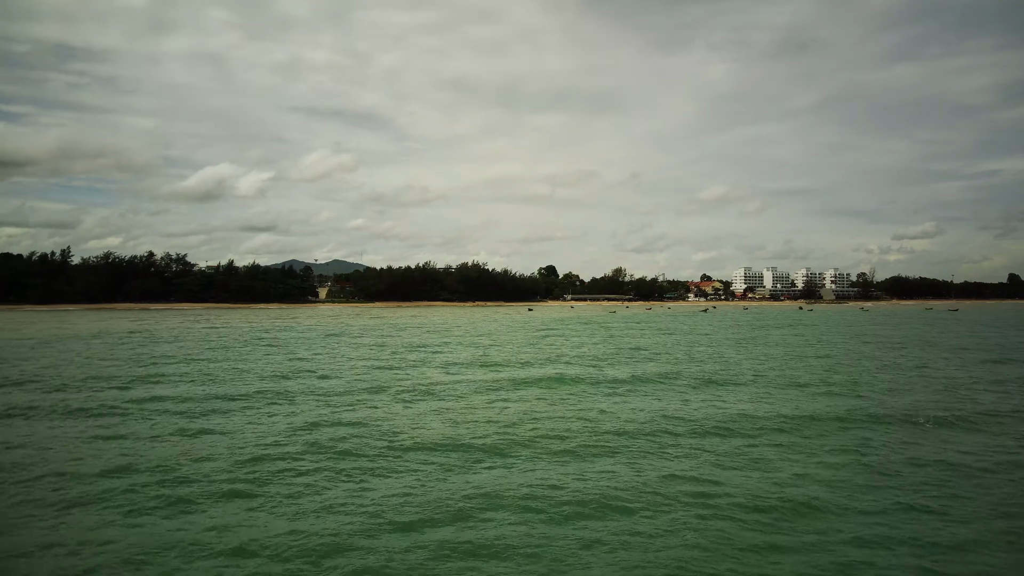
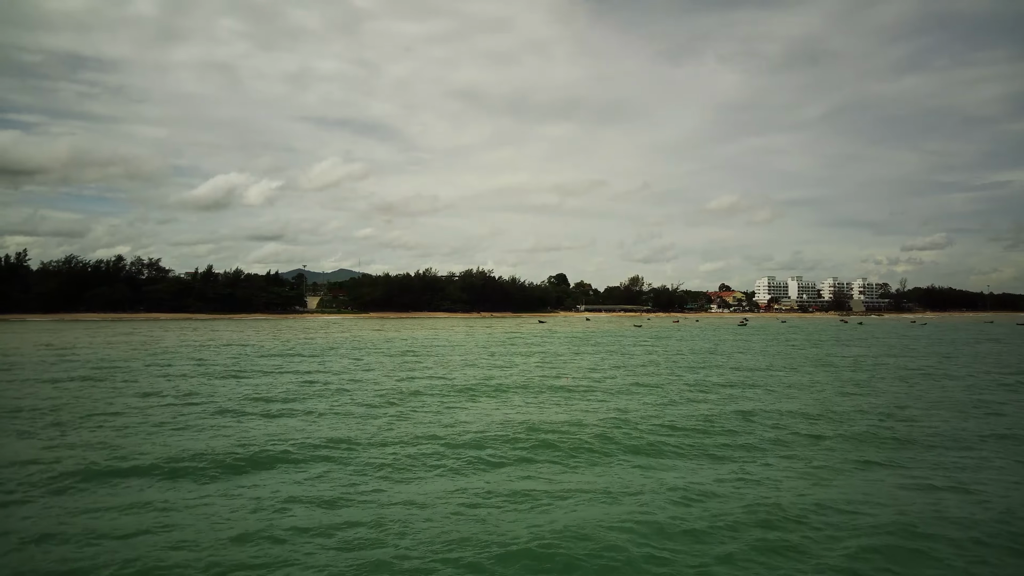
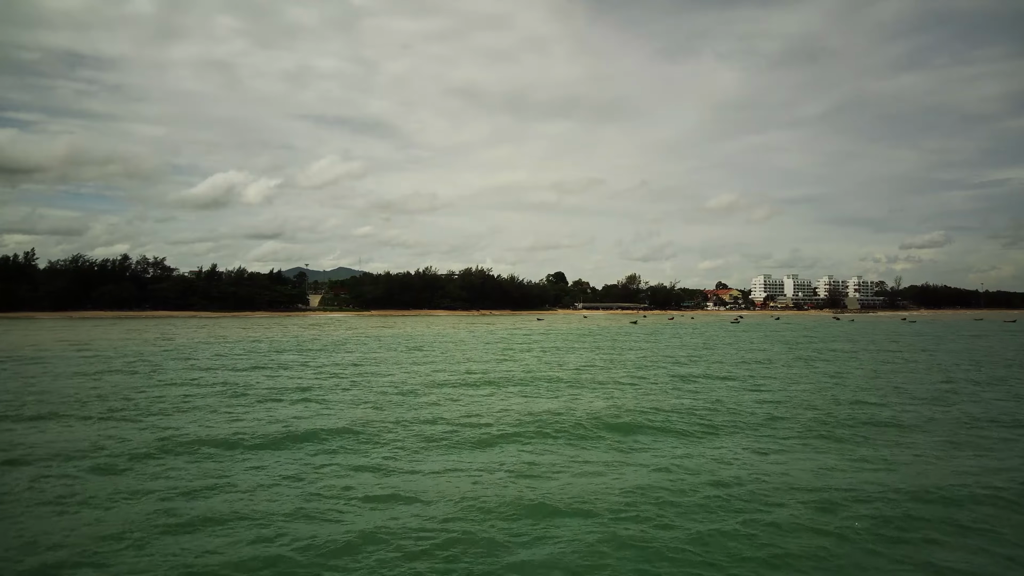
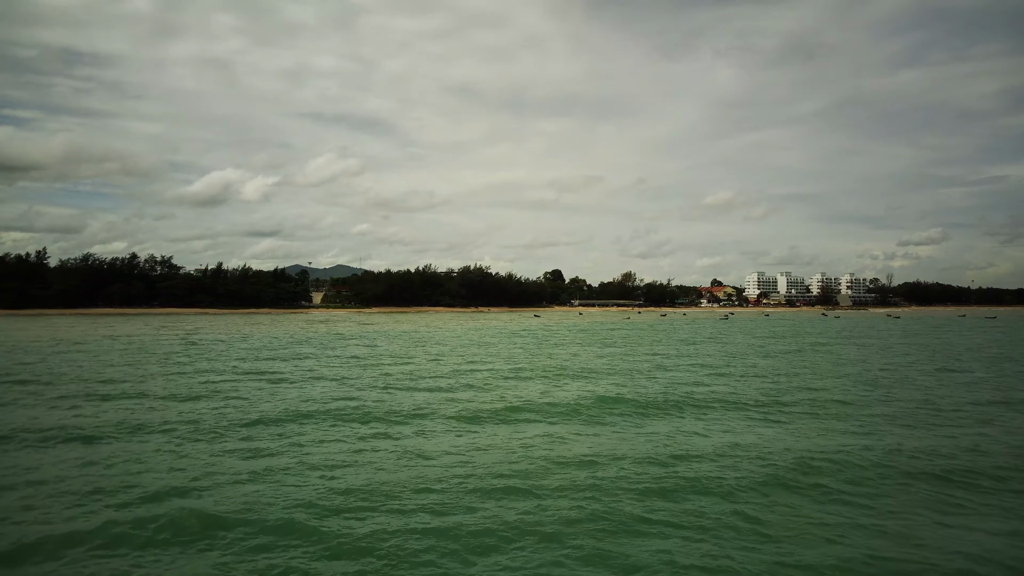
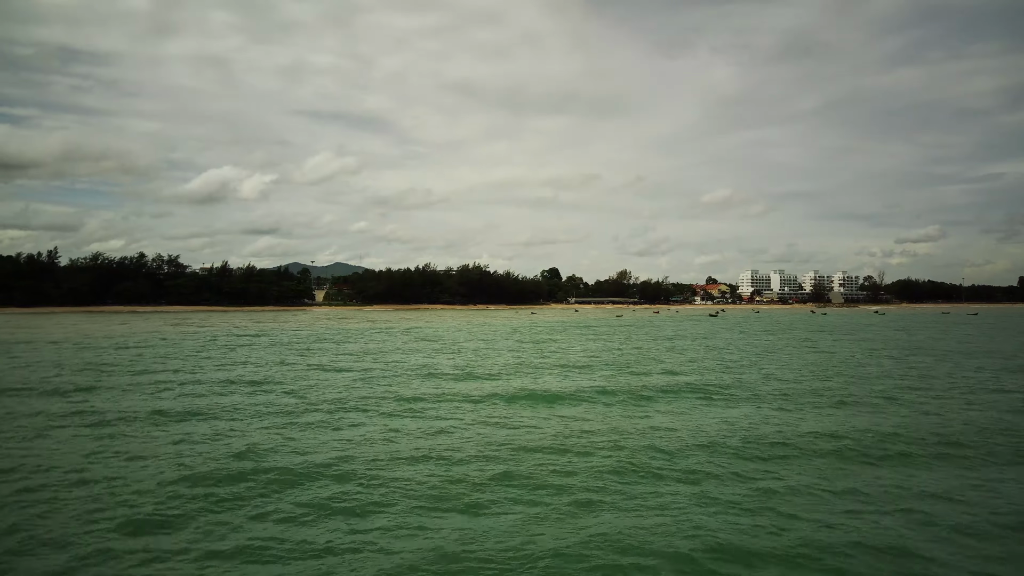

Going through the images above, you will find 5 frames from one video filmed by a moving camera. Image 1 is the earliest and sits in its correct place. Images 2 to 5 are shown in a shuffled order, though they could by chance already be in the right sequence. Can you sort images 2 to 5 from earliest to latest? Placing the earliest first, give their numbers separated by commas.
5, 4, 3, 2
